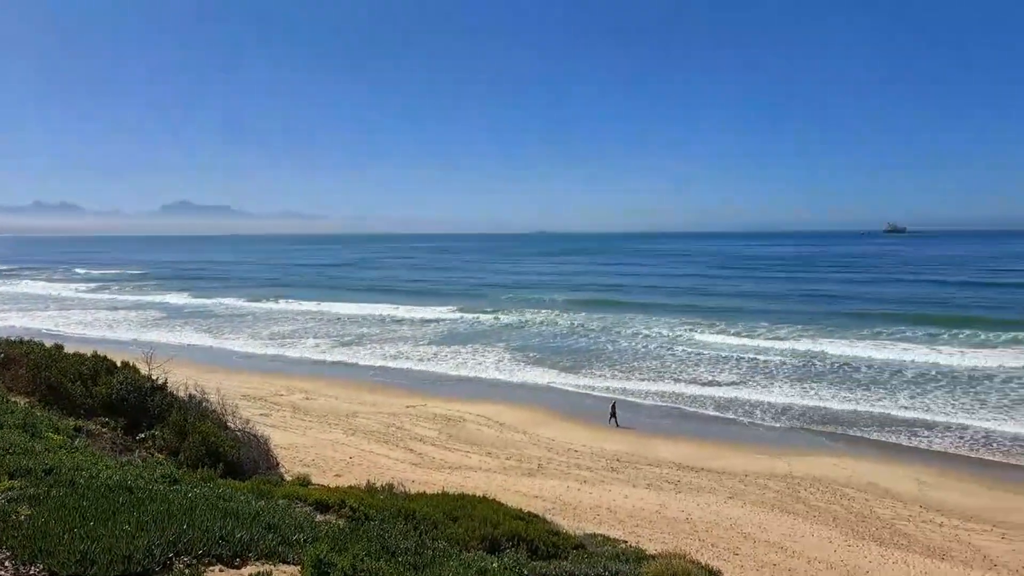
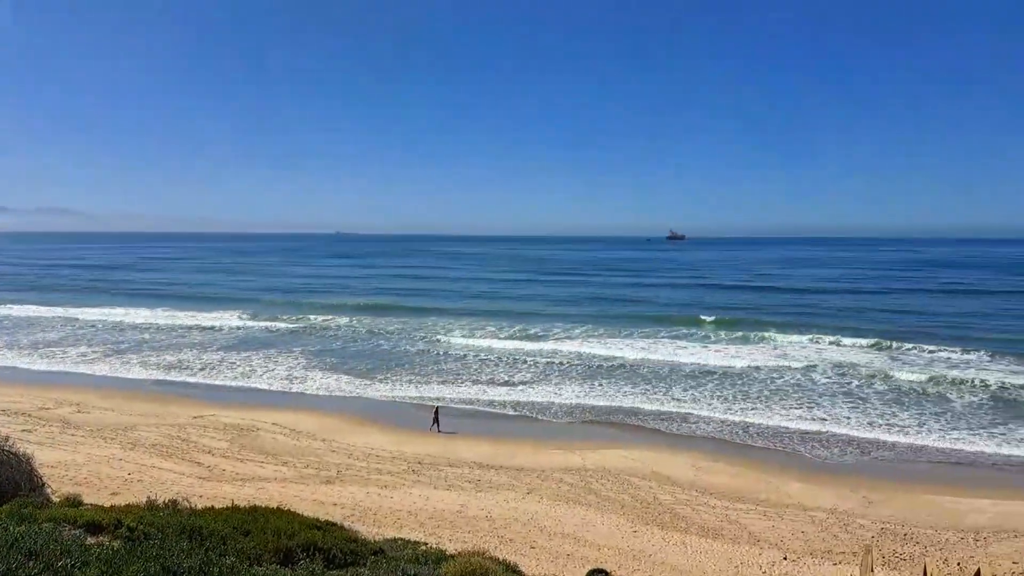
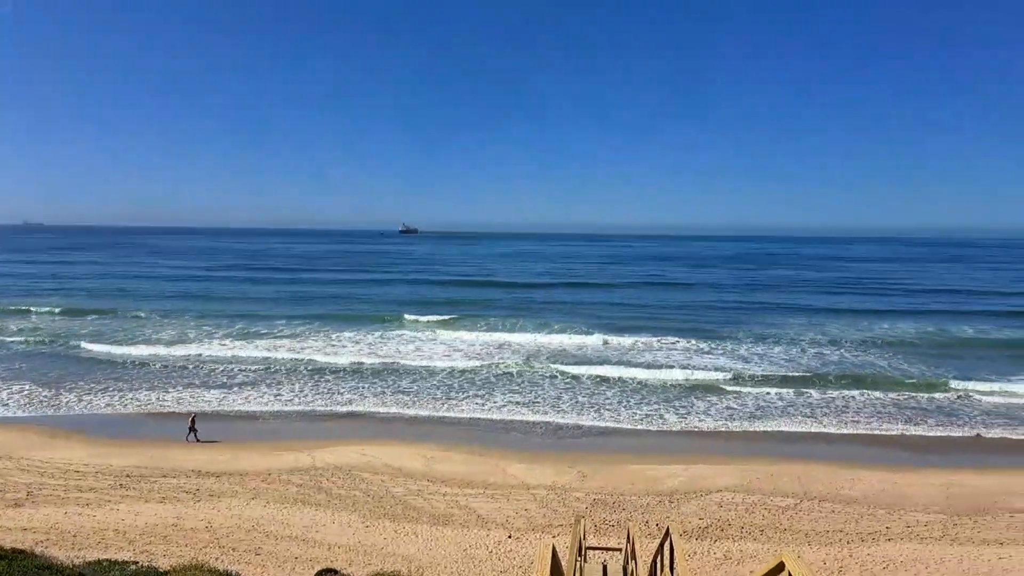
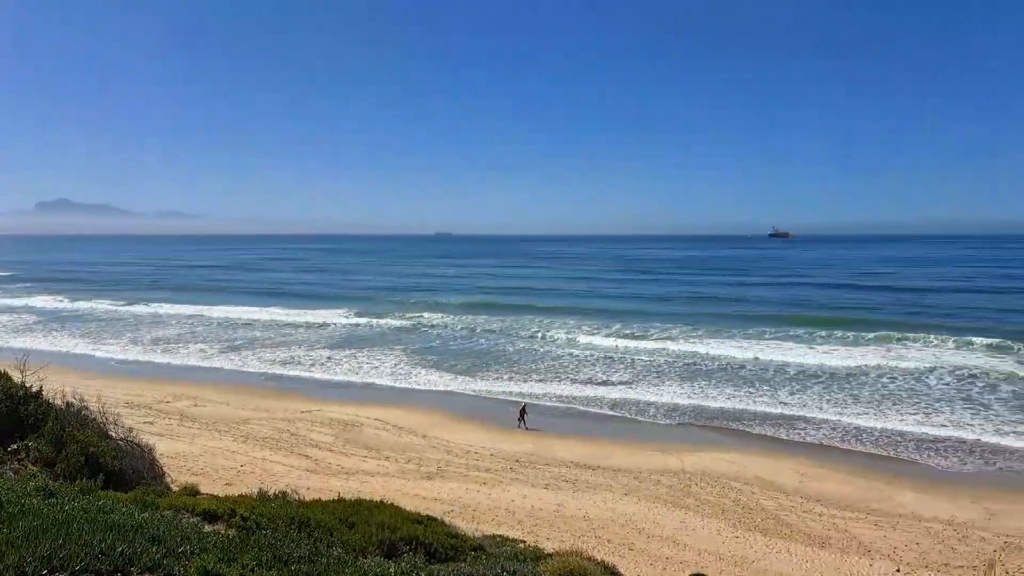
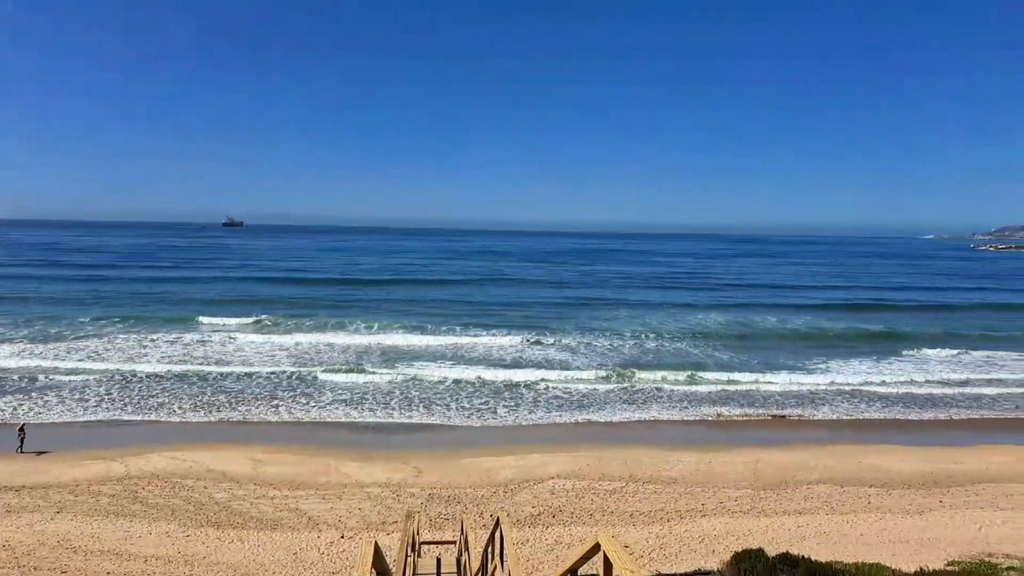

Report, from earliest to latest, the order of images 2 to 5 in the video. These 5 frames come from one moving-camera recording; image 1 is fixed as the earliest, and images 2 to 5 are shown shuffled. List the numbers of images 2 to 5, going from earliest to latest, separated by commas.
4, 2, 3, 5
